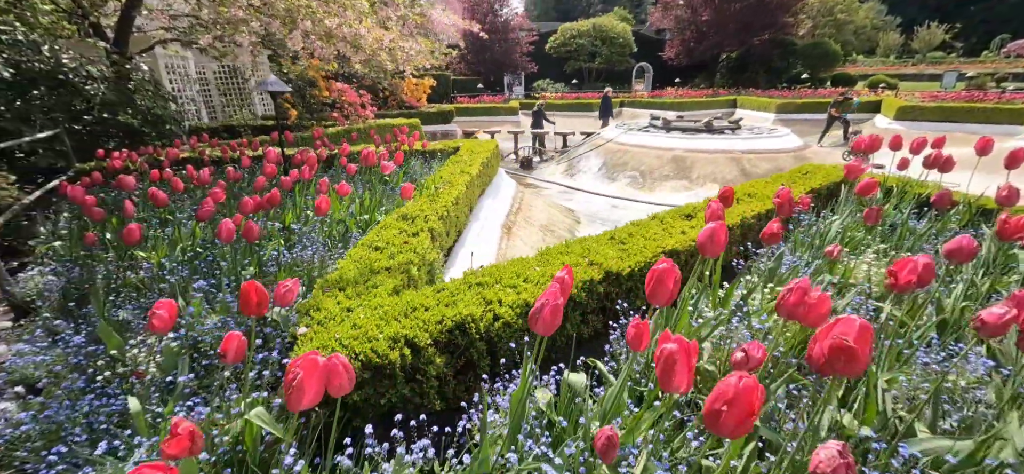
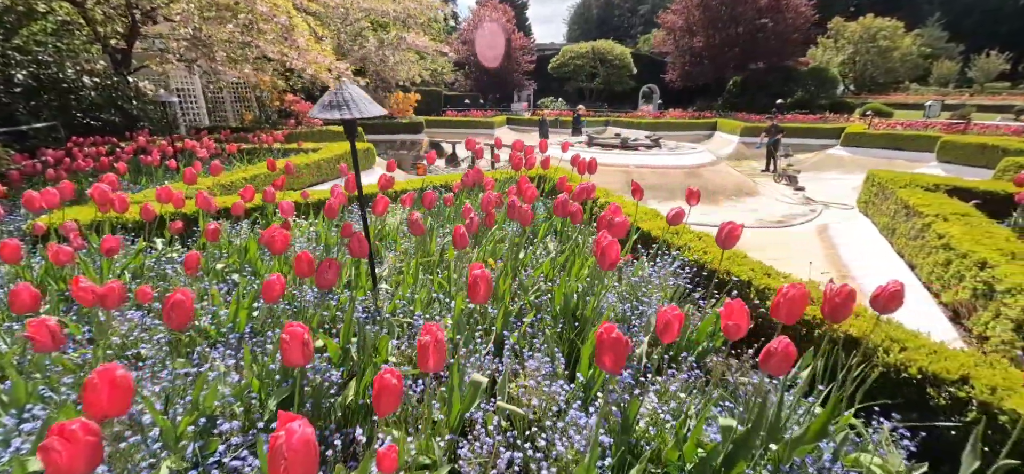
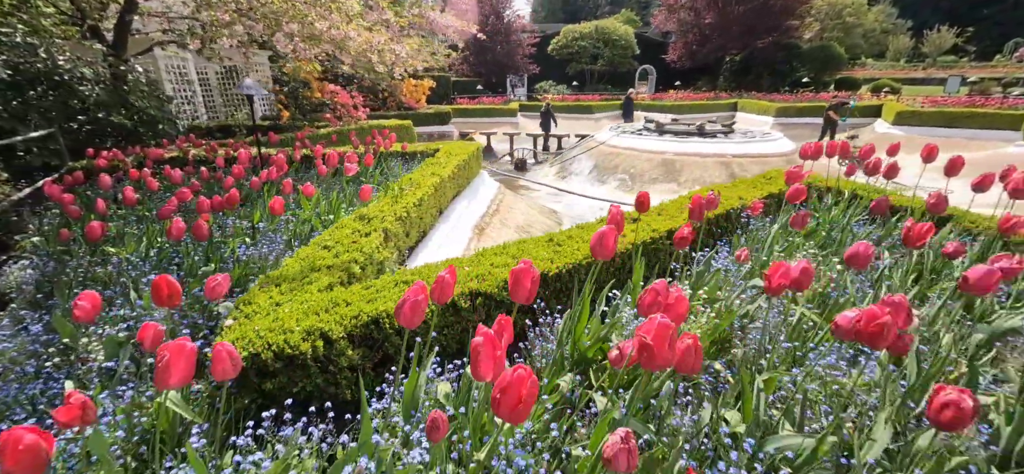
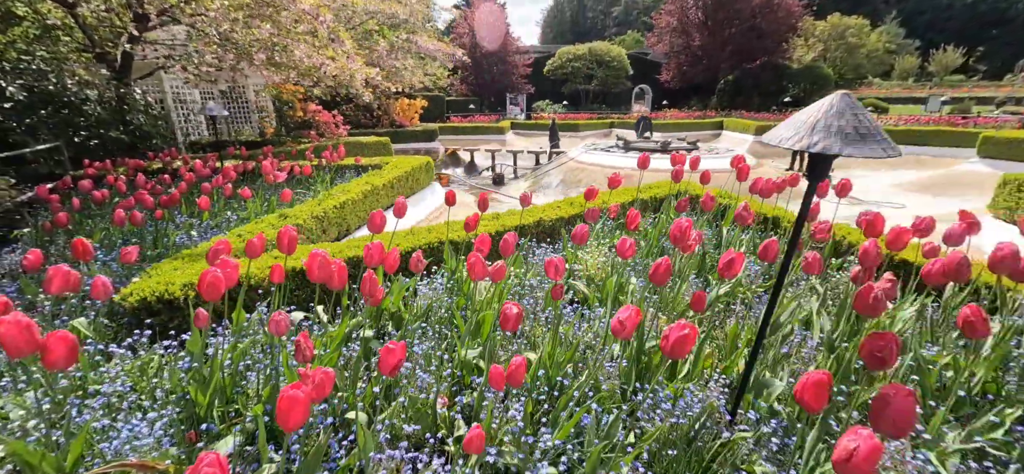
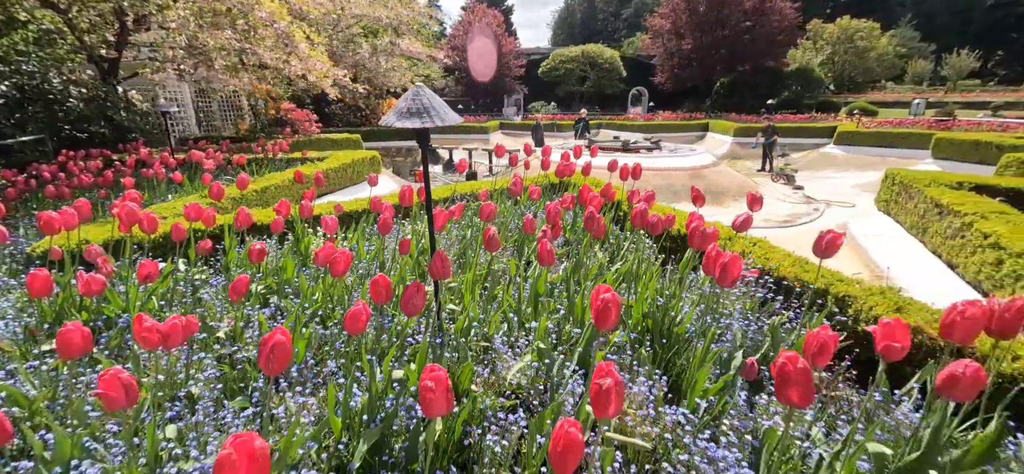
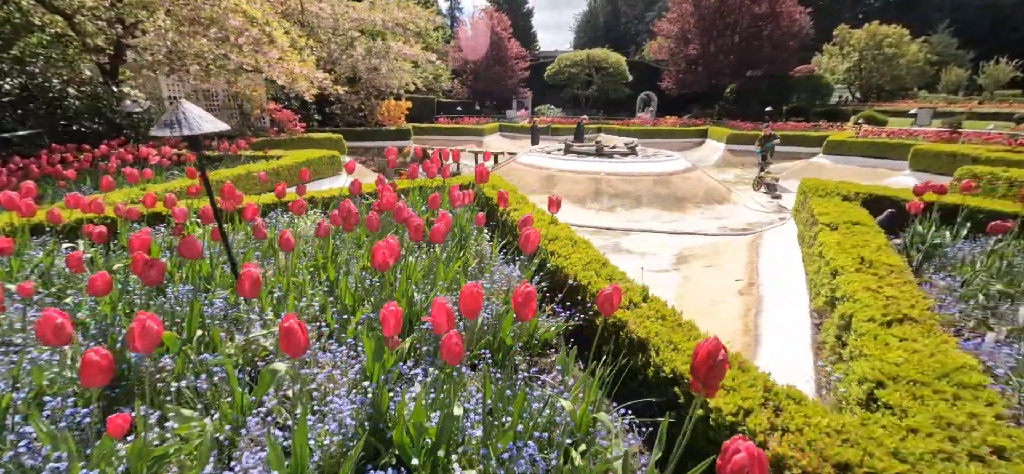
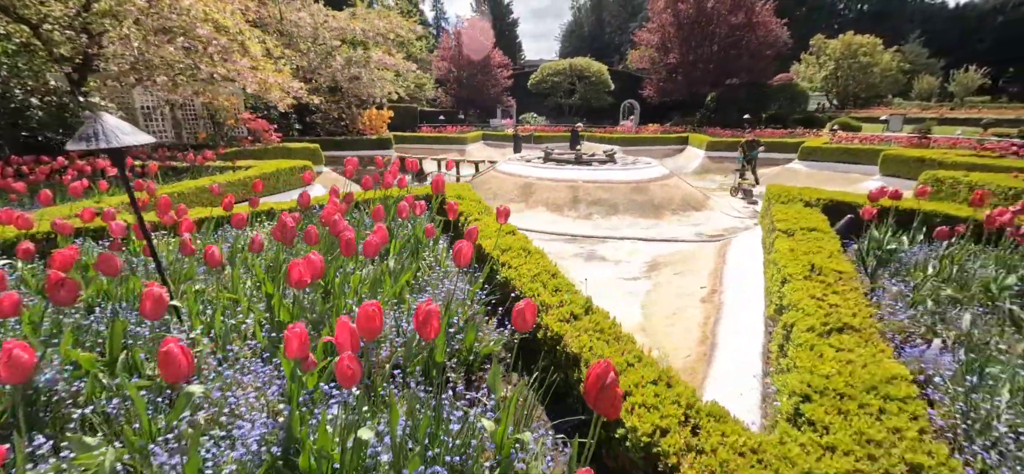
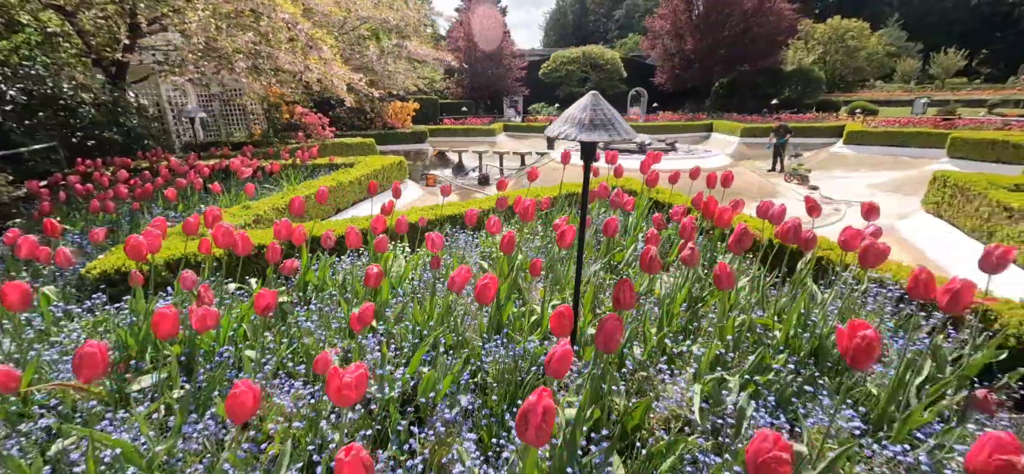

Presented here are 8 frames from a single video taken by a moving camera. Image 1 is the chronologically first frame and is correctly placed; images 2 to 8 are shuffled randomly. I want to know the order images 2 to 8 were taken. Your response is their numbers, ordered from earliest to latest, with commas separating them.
3, 4, 8, 5, 2, 6, 7
